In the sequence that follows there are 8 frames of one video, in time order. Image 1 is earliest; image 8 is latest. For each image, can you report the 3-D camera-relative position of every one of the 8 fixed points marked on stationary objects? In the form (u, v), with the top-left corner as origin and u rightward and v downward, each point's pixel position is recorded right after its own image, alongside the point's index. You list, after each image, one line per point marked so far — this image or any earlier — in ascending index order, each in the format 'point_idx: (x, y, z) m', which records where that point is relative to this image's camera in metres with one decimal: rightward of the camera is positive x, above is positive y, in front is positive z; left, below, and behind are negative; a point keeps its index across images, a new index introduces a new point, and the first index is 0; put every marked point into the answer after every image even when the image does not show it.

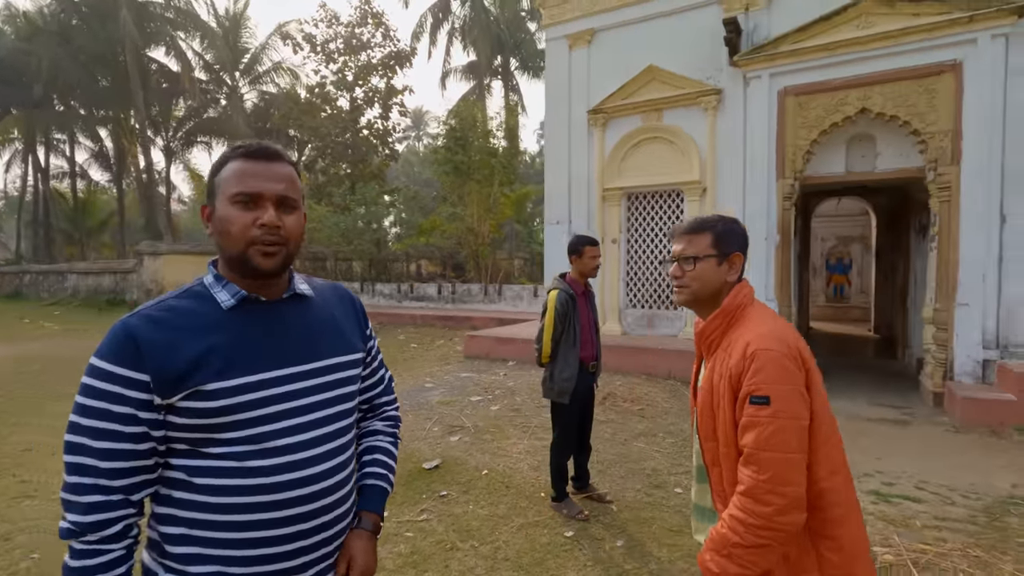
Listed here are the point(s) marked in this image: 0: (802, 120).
0: (+3.6, +2.1, +7.1) m
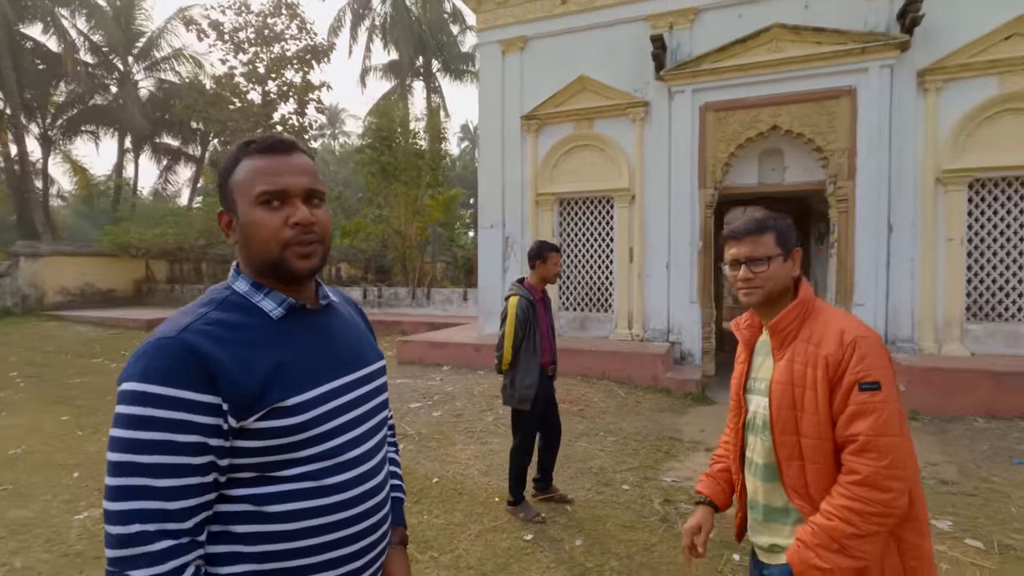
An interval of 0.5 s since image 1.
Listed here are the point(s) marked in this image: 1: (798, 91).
0: (+2.8, +2.0, +7.7) m
1: (+3.6, +2.5, +7.3) m
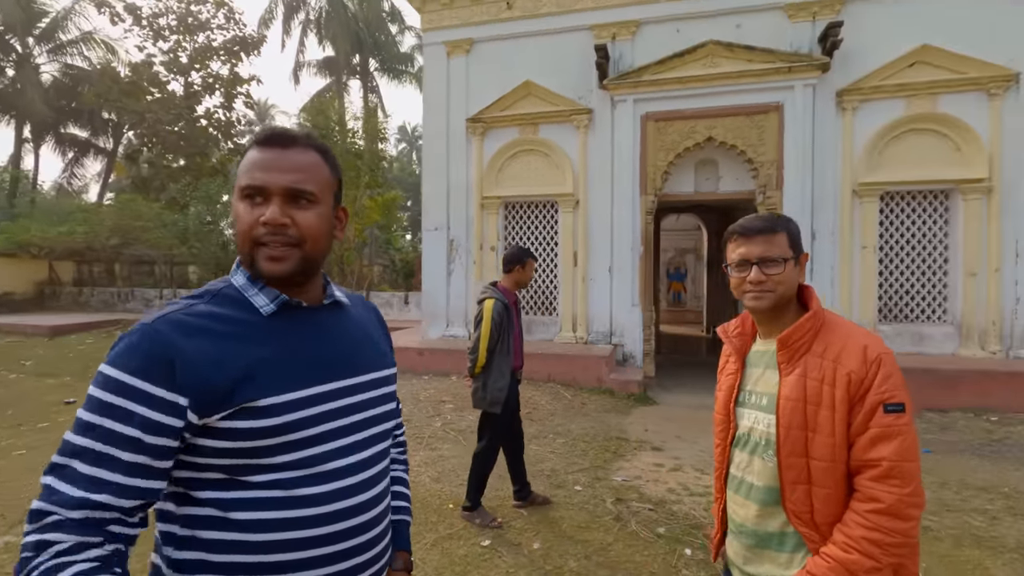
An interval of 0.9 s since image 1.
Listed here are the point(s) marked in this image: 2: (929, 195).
0: (+2.0, +2.0, +7.9) m
1: (+2.9, +2.4, +7.7) m
2: (+5.2, +1.2, +7.3) m
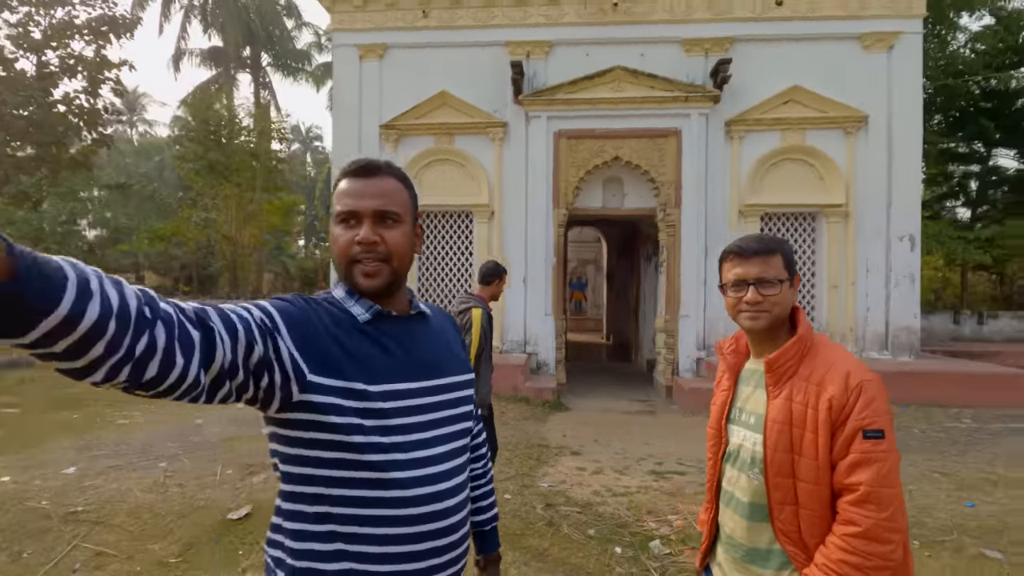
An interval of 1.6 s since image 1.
0: (+0.9, +1.8, +8.3) m
1: (+1.8, +2.3, +8.3) m
2: (+4.1, +1.0, +8.3) m
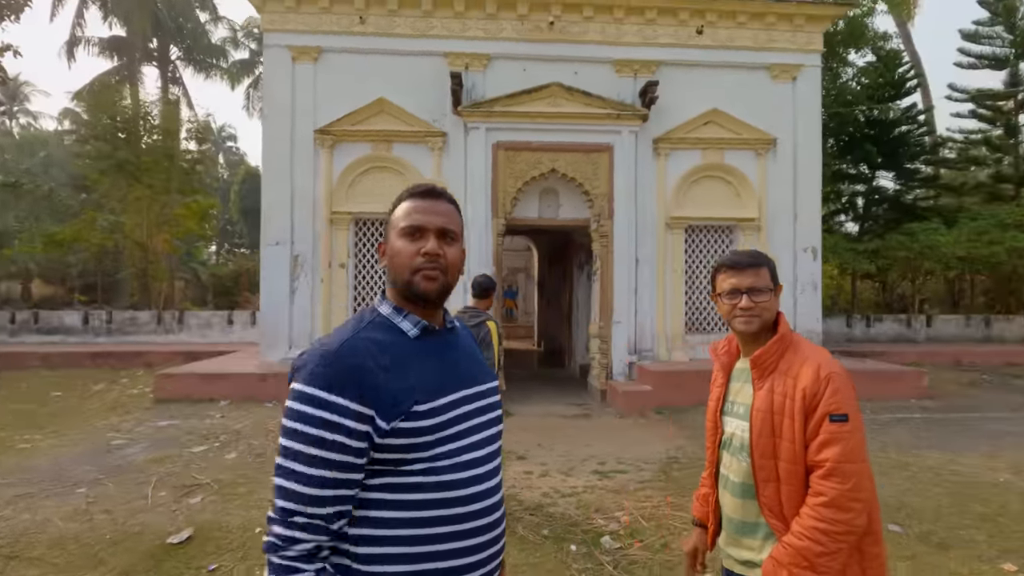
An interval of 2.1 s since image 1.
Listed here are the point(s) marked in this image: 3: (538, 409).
0: (0.0, +1.7, +8.5) m
1: (+0.9, +2.2, +8.6) m
2: (+3.2, +0.9, +9.0) m
3: (+0.4, -1.7, +8.3) m
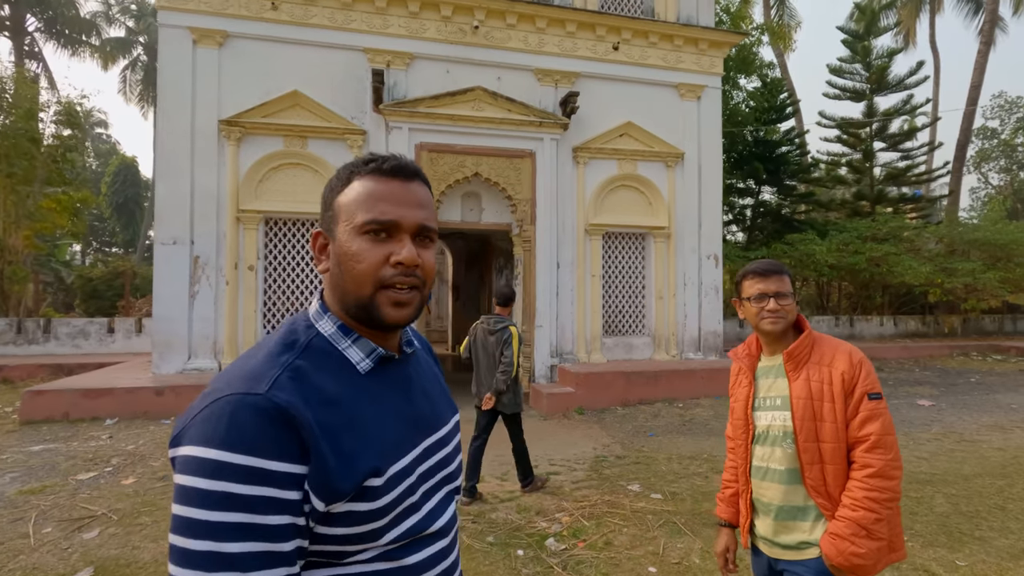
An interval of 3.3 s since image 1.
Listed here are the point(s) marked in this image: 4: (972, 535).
0: (-1.1, +1.7, +8.4) m
1: (-0.2, +2.1, +8.6) m
2: (+2.0, +0.8, +9.4) m
3: (-0.7, -1.8, +8.2) m
4: (+3.3, -1.8, +4.1) m
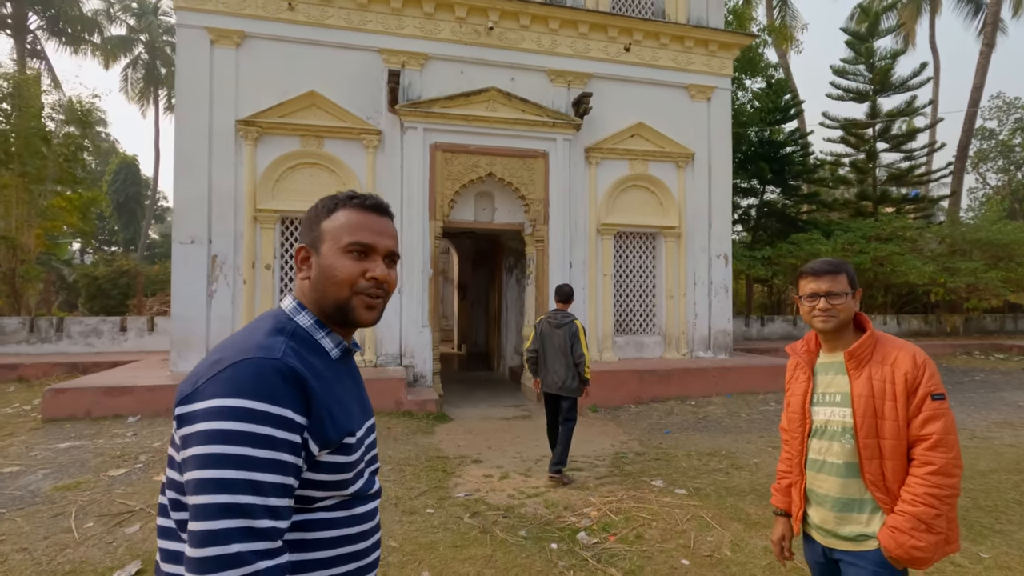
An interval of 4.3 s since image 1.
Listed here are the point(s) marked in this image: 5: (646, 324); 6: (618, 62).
0: (-0.9, +1.7, +8.4) m
1: (0.0, +2.1, +8.7) m
2: (+2.2, +0.8, +9.5) m
3: (-0.5, -1.8, +8.3) m
4: (+3.5, -1.8, +4.2) m
5: (+2.2, -0.6, +9.5) m
6: (+1.7, +3.6, +9.2) m
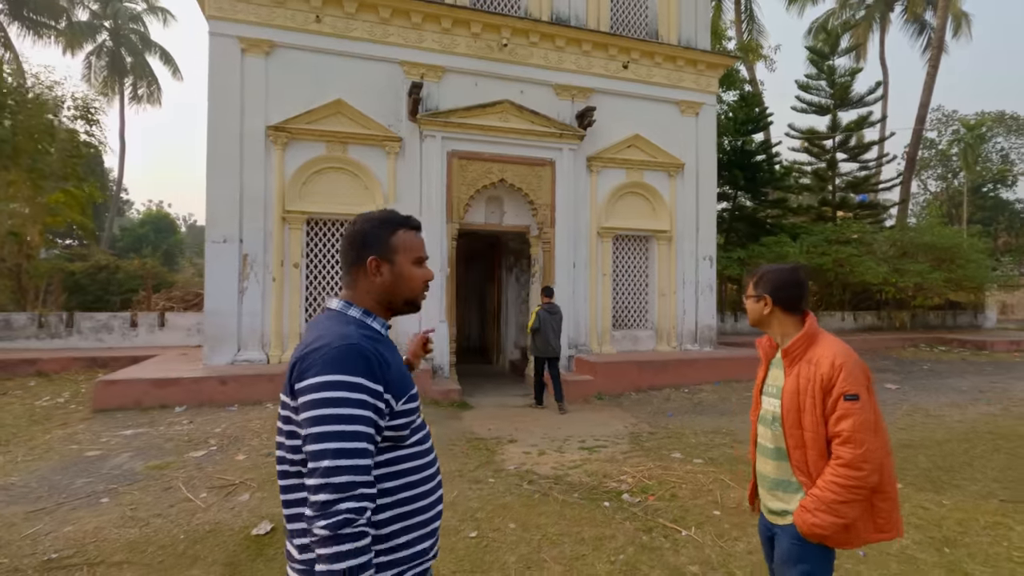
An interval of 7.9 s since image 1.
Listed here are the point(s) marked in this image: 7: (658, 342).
0: (-0.8, +1.7, +9.1) m
1: (+0.1, +2.1, +9.4) m
2: (+2.2, +0.9, +10.4) m
3: (-0.4, -1.7, +8.9) m
4: (+4.0, -1.8, +5.2) m
5: (+2.3, -0.6, +10.4) m
6: (+1.8, +3.6, +10.0) m
7: (+2.6, -1.0, +10.3) m
